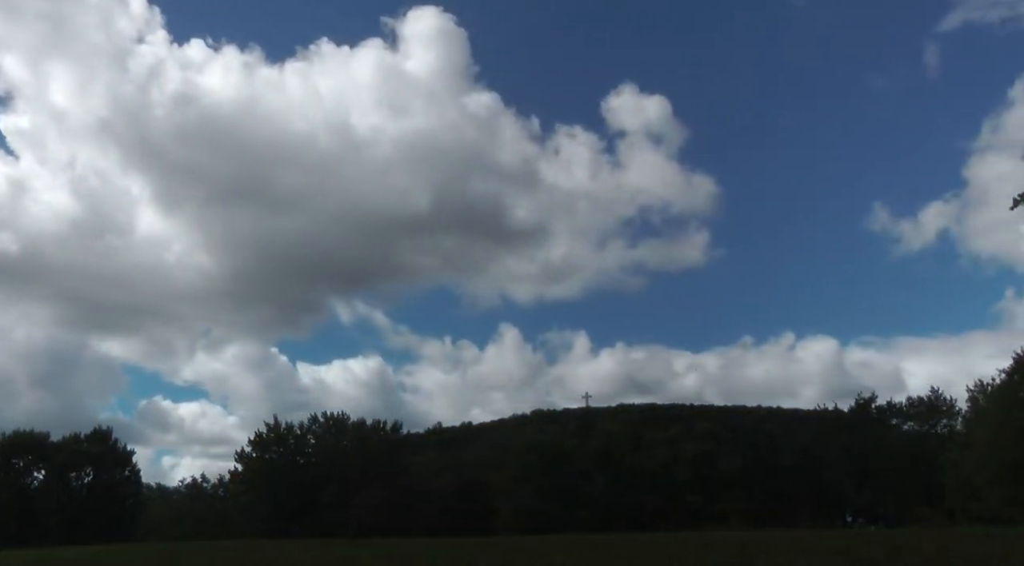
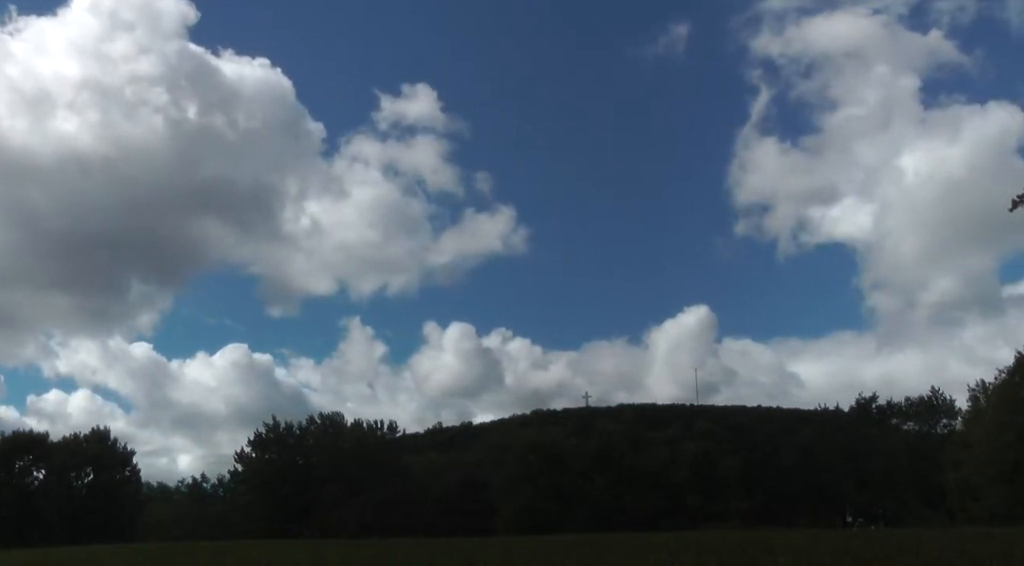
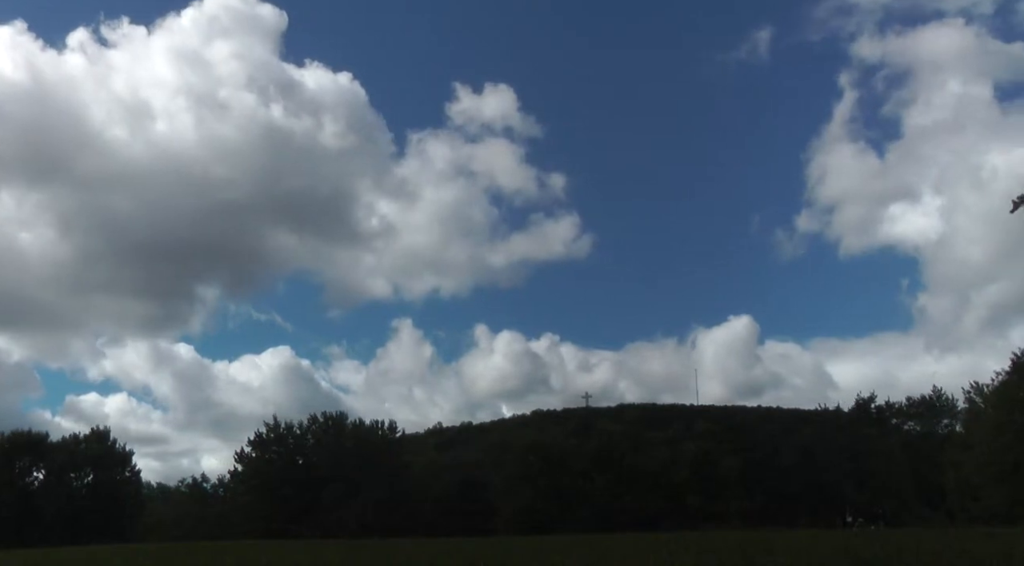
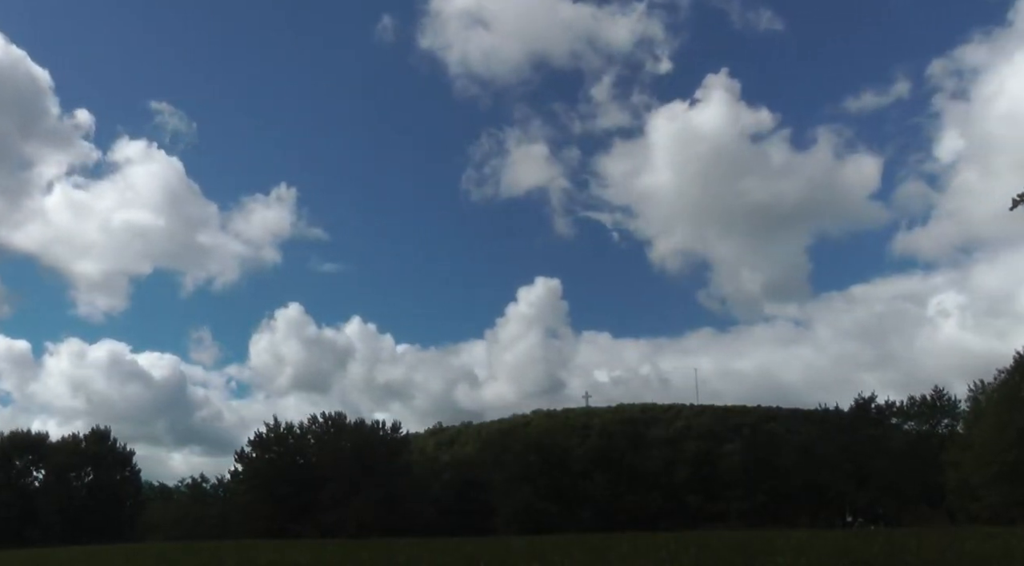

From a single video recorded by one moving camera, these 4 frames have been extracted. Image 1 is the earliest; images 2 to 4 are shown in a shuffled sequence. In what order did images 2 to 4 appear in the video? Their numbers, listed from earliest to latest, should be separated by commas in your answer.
3, 2, 4
